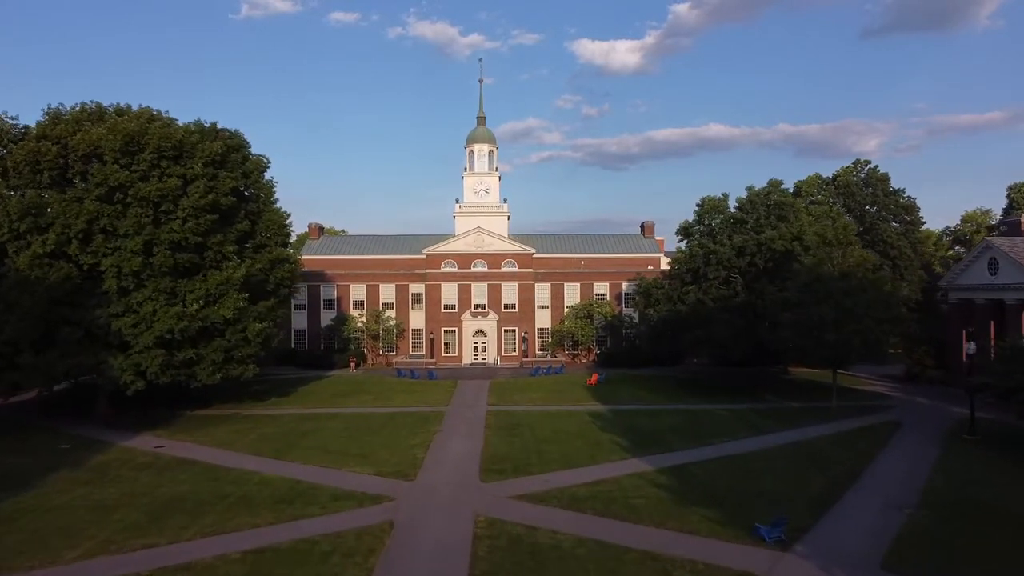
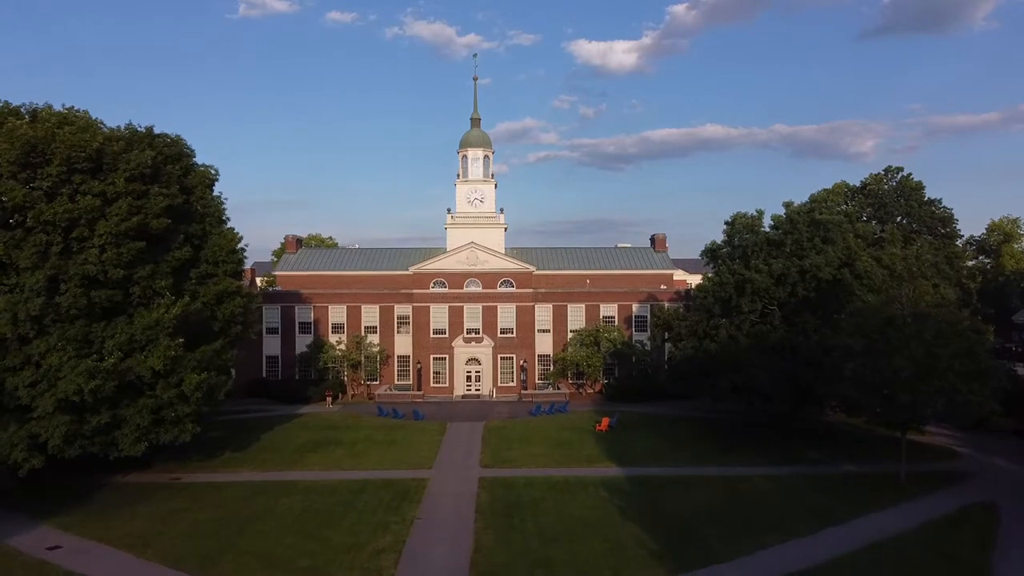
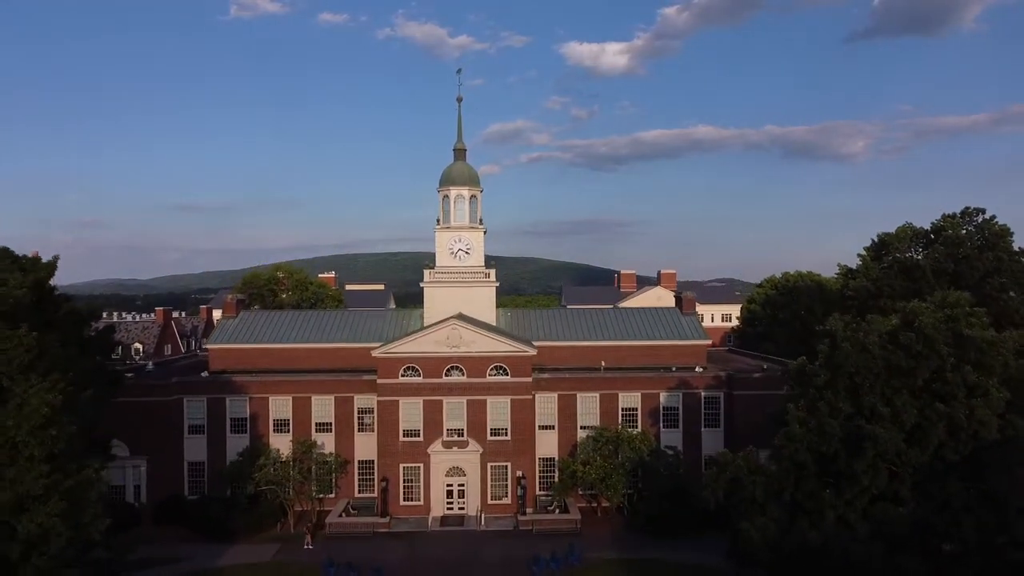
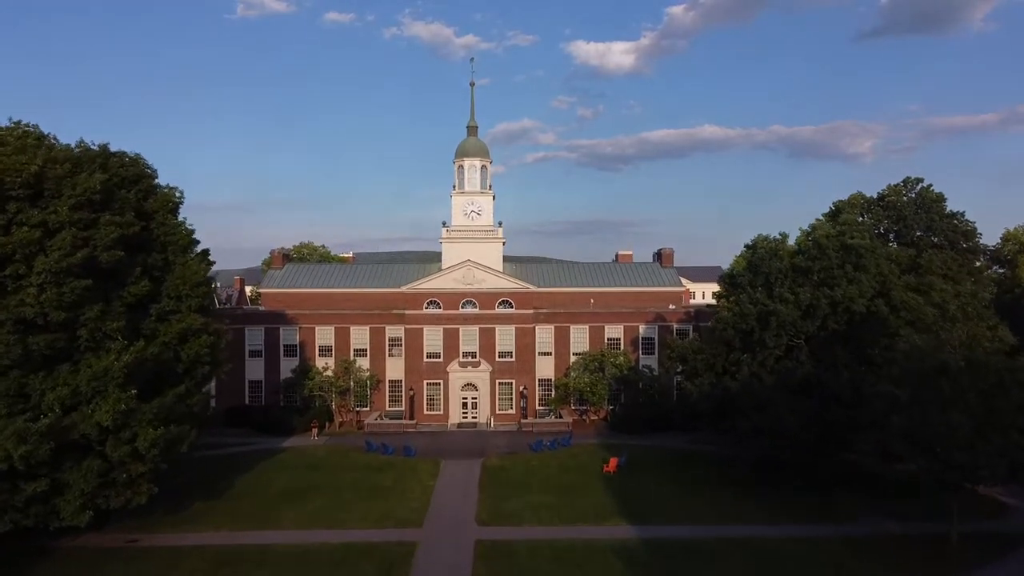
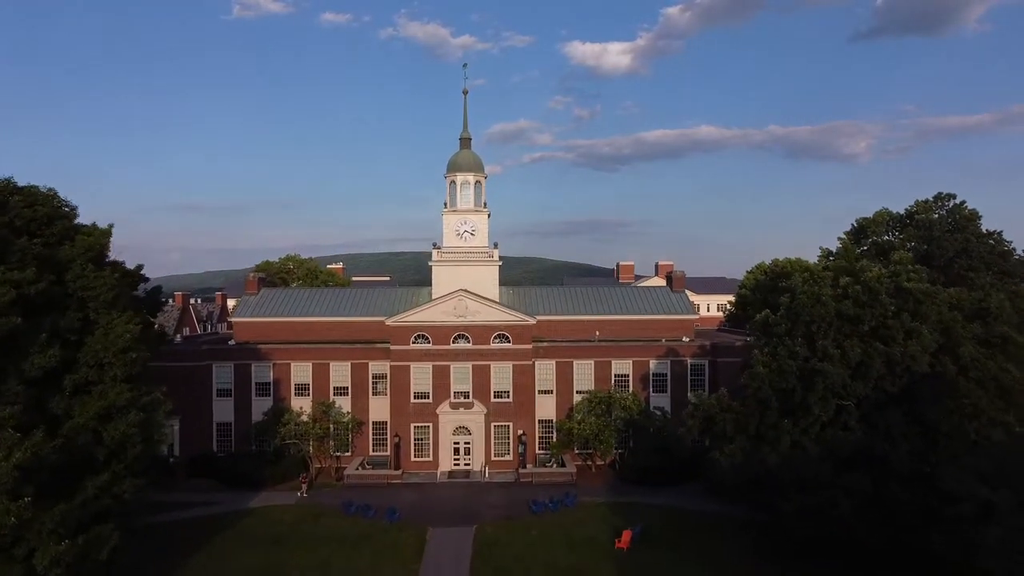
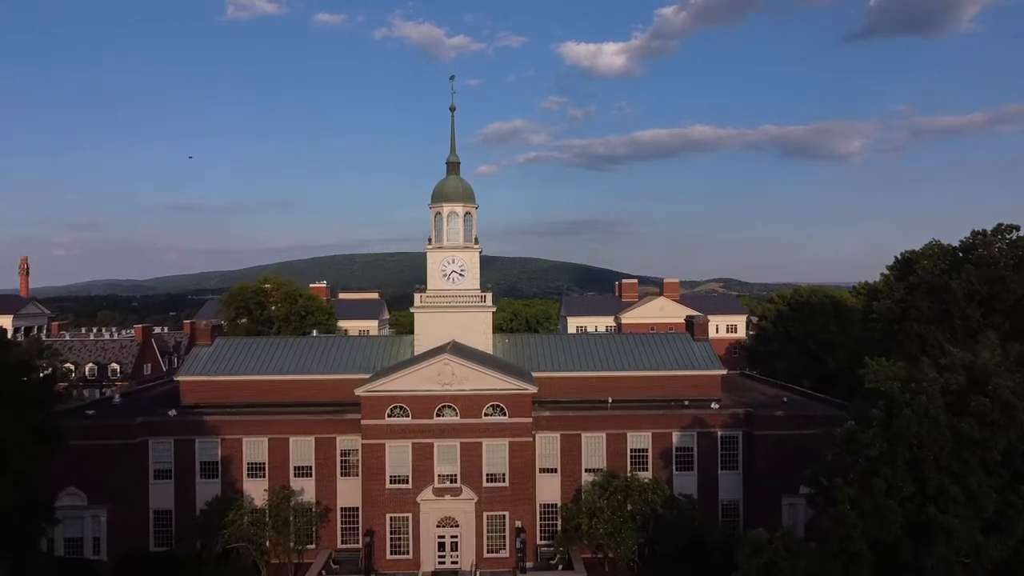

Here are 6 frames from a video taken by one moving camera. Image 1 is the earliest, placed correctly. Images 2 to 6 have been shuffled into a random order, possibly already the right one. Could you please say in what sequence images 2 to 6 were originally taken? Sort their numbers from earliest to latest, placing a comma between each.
2, 4, 5, 3, 6
